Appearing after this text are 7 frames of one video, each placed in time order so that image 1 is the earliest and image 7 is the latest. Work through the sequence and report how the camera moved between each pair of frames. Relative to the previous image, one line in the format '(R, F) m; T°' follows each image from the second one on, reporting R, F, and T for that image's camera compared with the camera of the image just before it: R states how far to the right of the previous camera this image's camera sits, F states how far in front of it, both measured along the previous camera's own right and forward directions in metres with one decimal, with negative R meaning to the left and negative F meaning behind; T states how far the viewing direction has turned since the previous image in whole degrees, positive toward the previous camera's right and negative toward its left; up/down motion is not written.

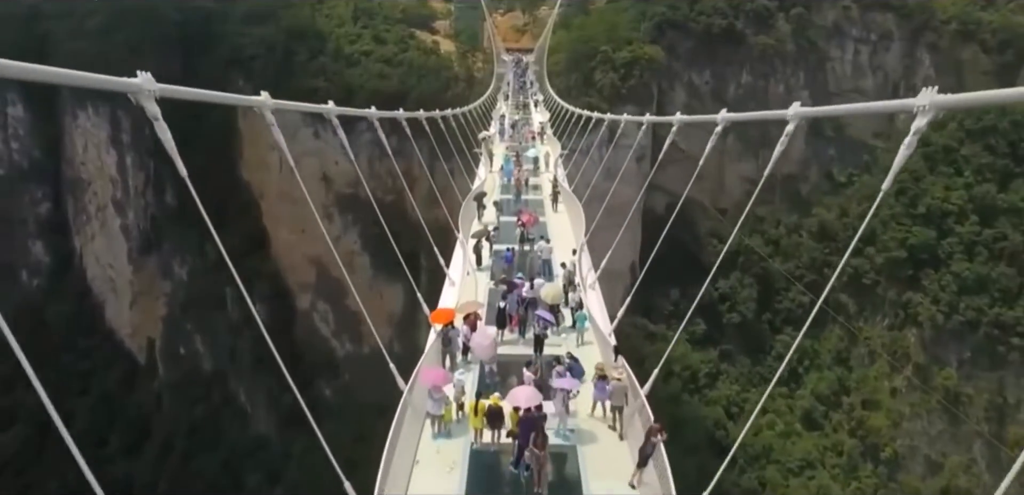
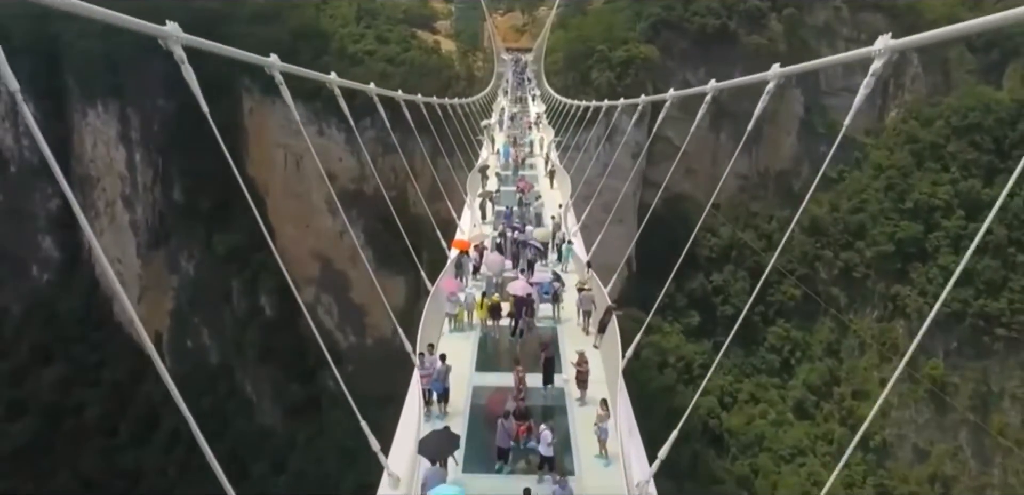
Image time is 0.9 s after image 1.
(0.0, -0.4) m; 0°
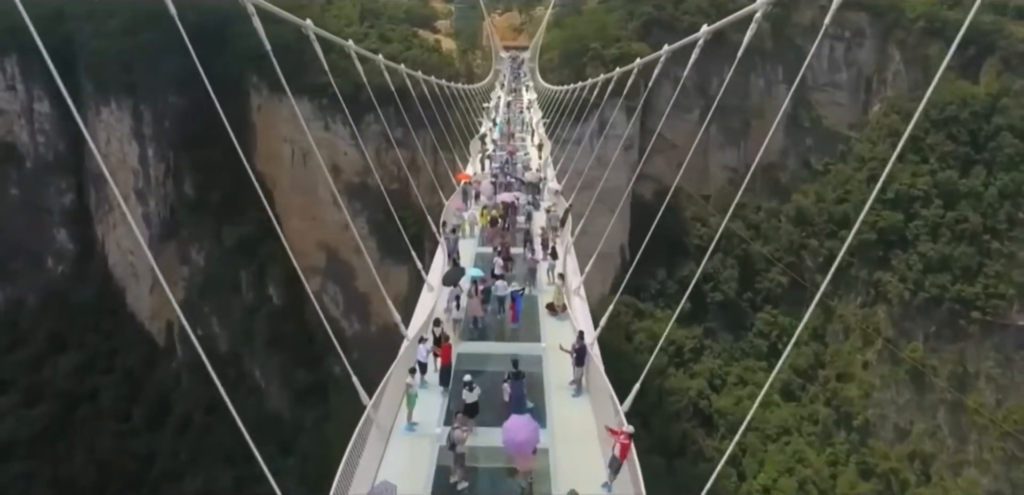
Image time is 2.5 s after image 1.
(0.0, -0.6) m; 0°
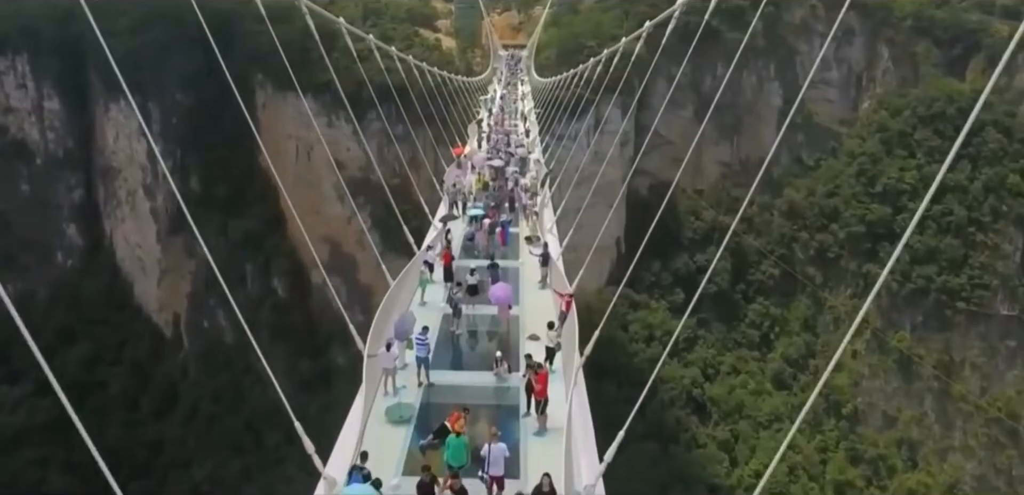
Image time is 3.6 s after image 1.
(0.0, -0.4) m; 0°
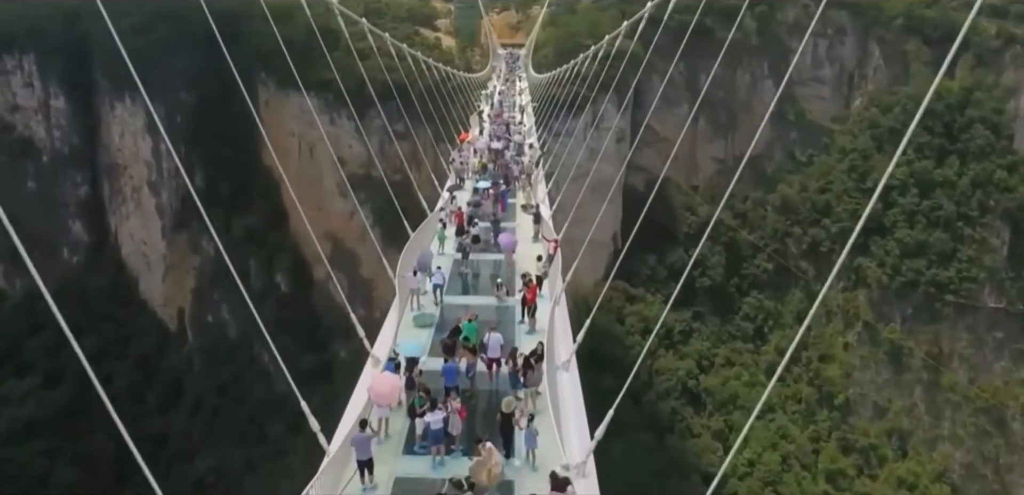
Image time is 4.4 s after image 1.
(0.0, -0.3) m; 0°
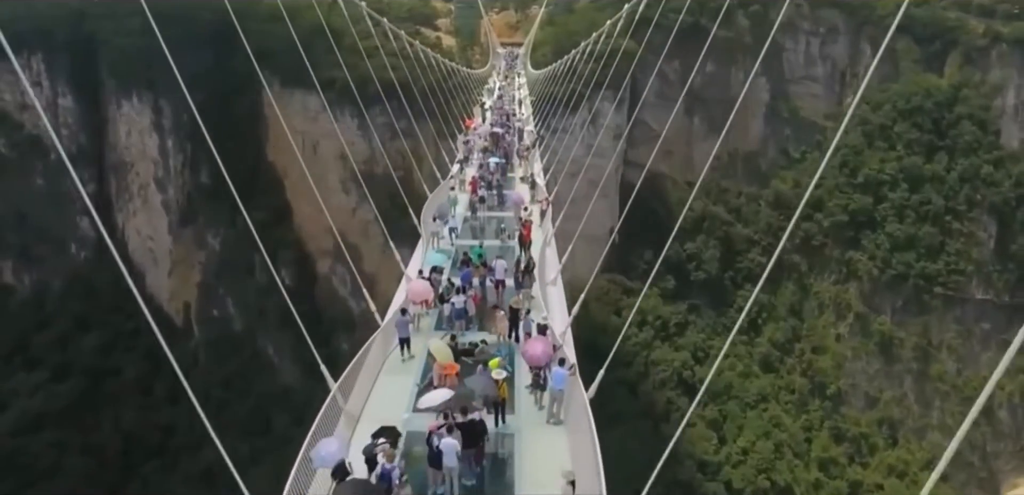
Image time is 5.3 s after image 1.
(0.0, -0.3) m; 0°
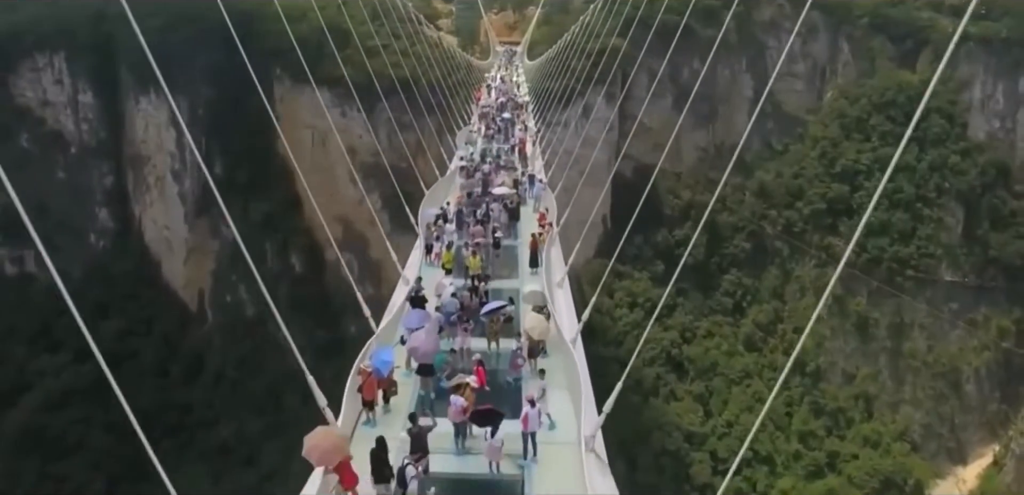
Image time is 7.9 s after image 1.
(0.0, -0.9) m; 0°
